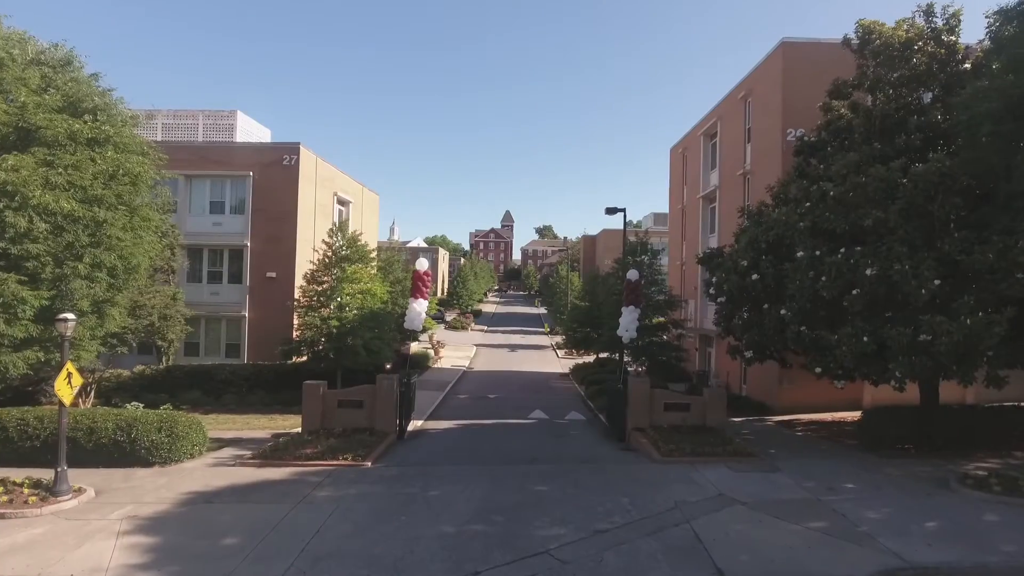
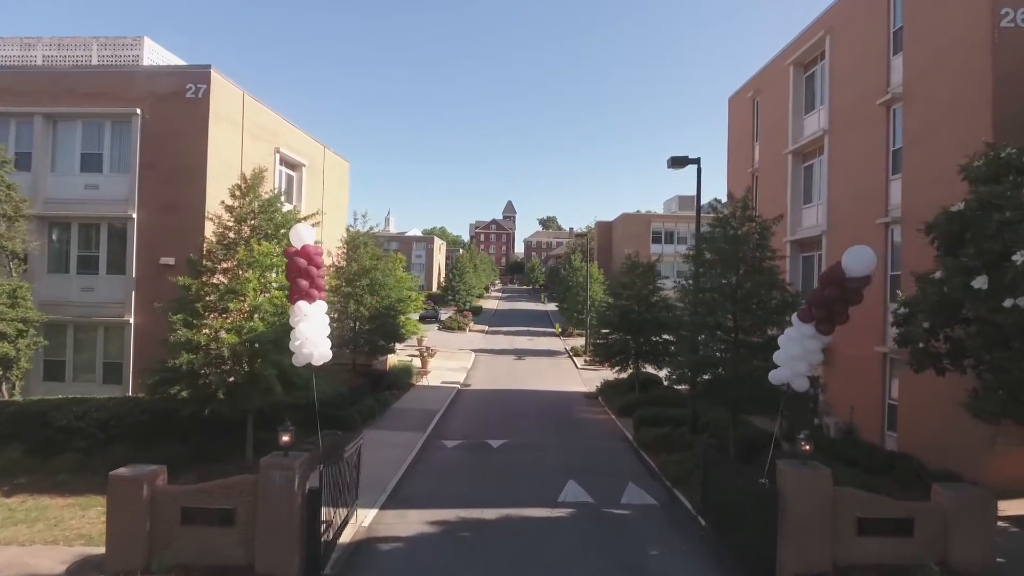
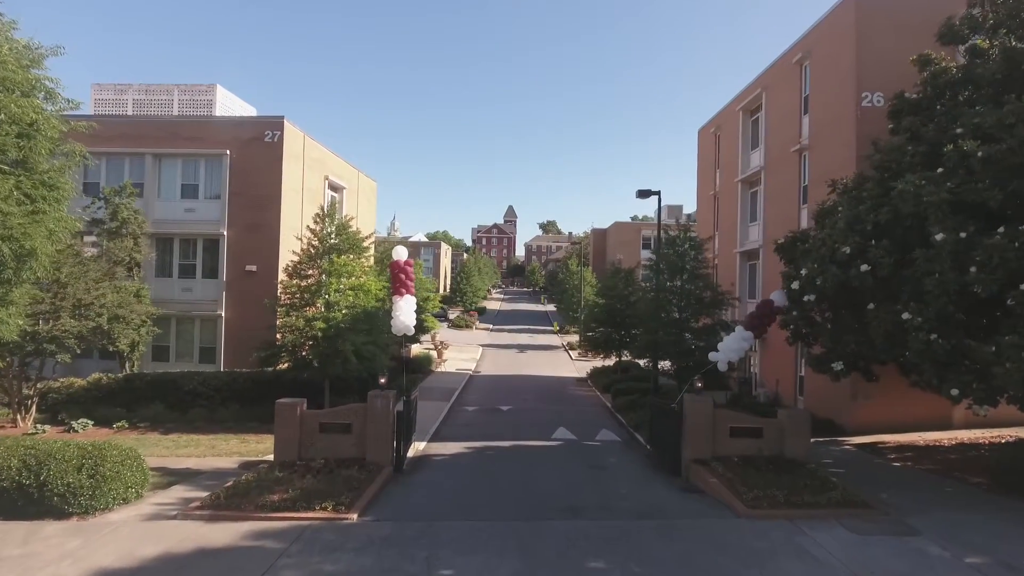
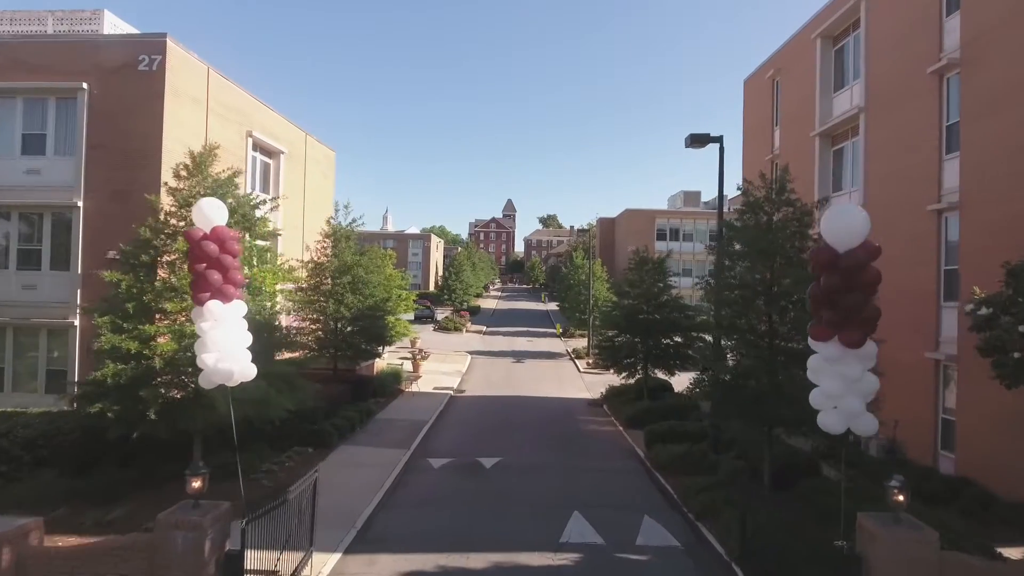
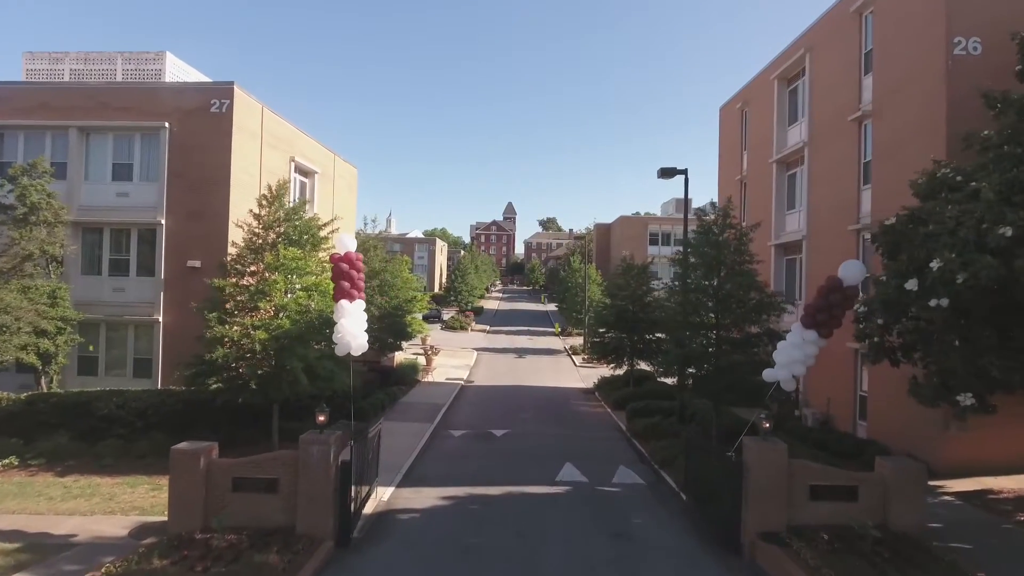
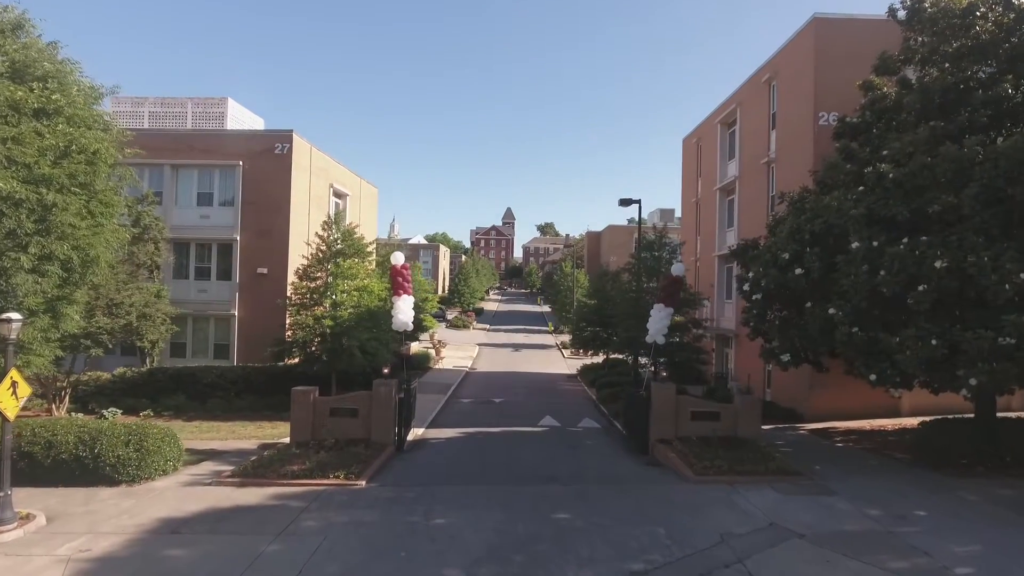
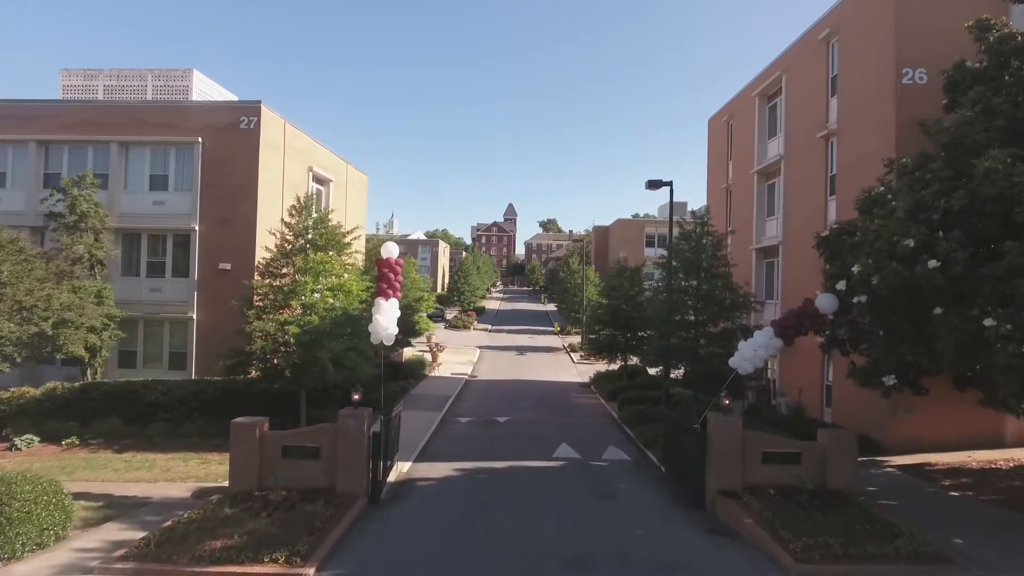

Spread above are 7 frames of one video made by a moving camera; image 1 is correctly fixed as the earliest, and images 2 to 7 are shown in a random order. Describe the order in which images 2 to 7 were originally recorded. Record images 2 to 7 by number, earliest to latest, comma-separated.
6, 3, 7, 5, 2, 4
